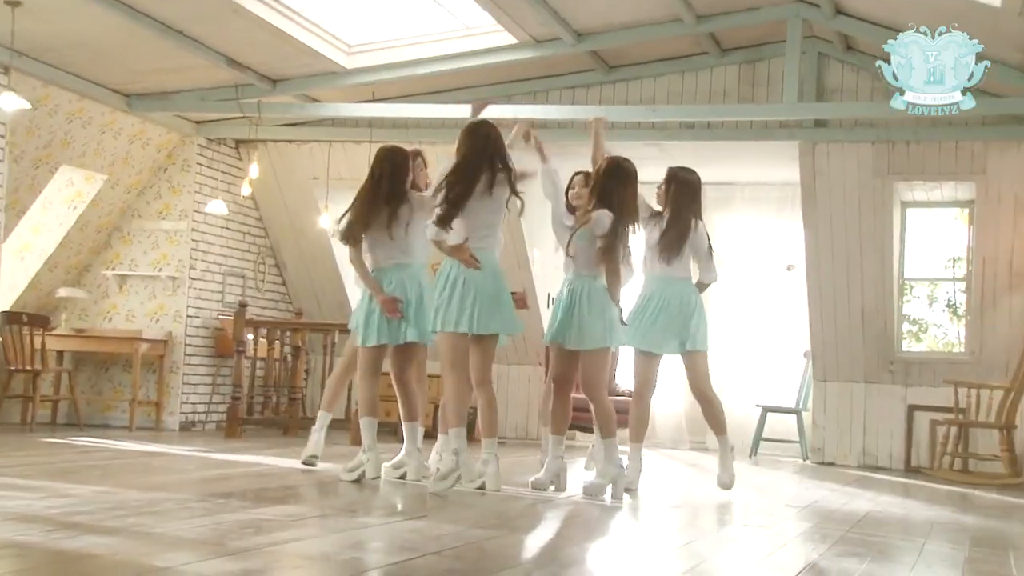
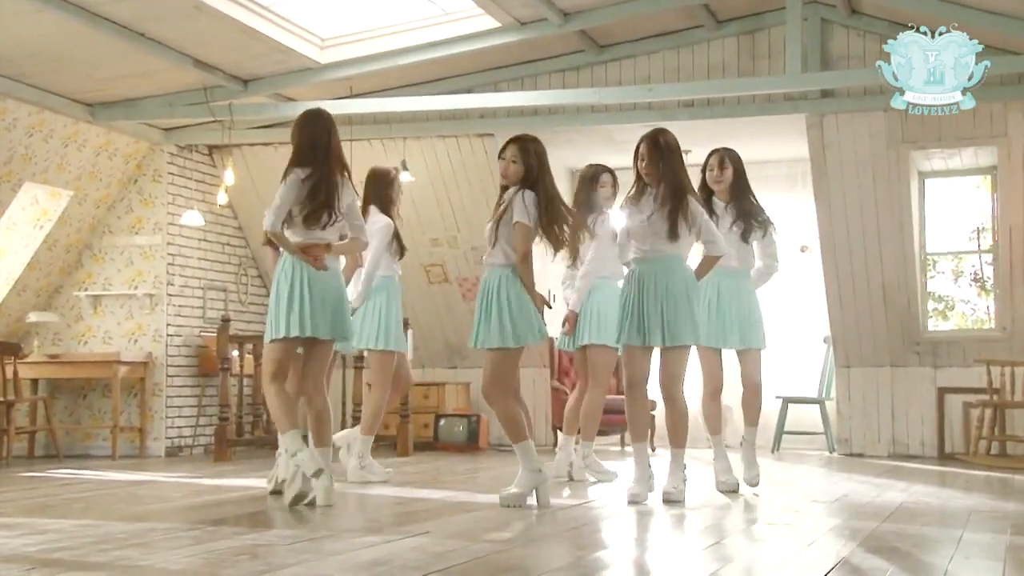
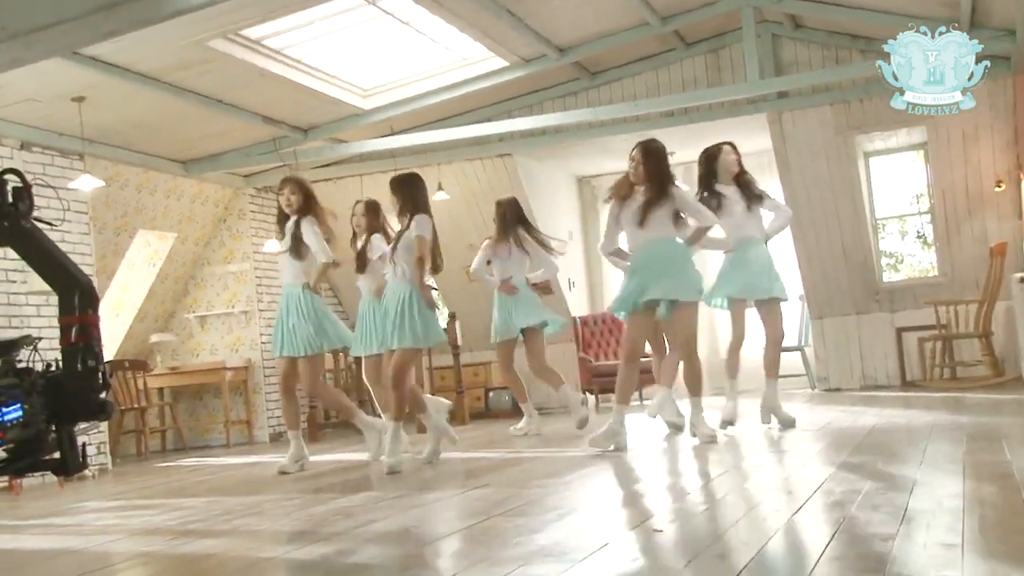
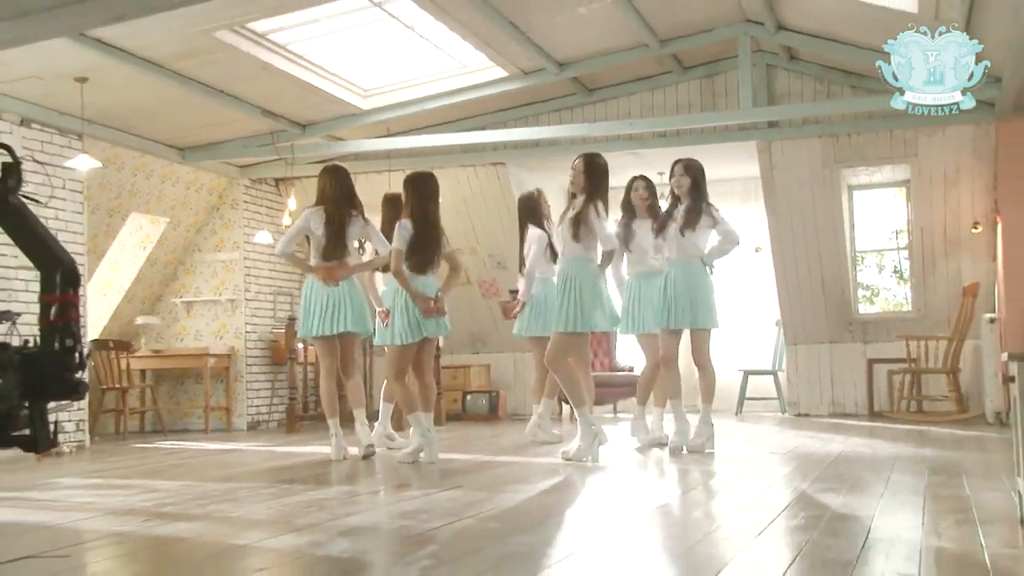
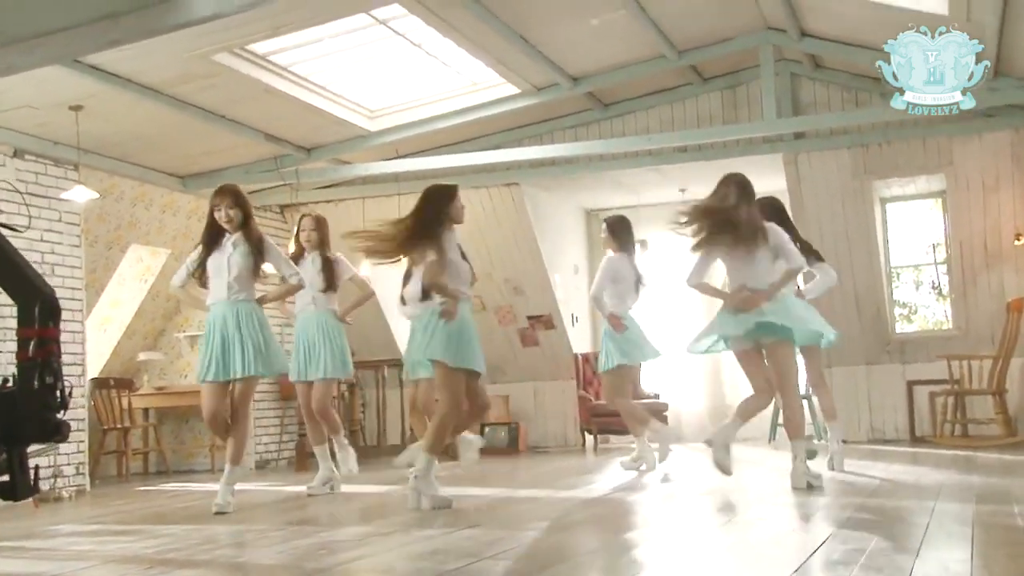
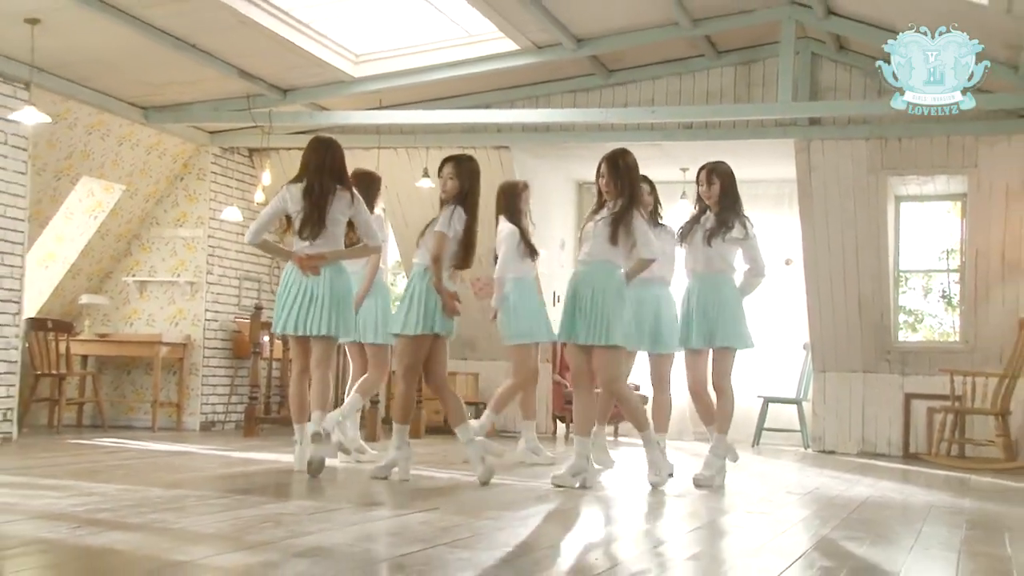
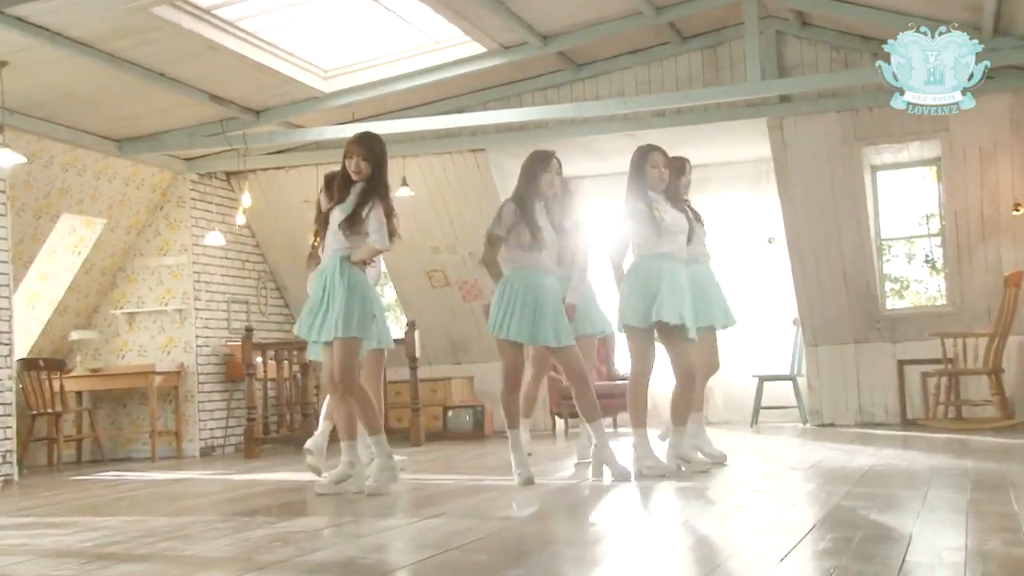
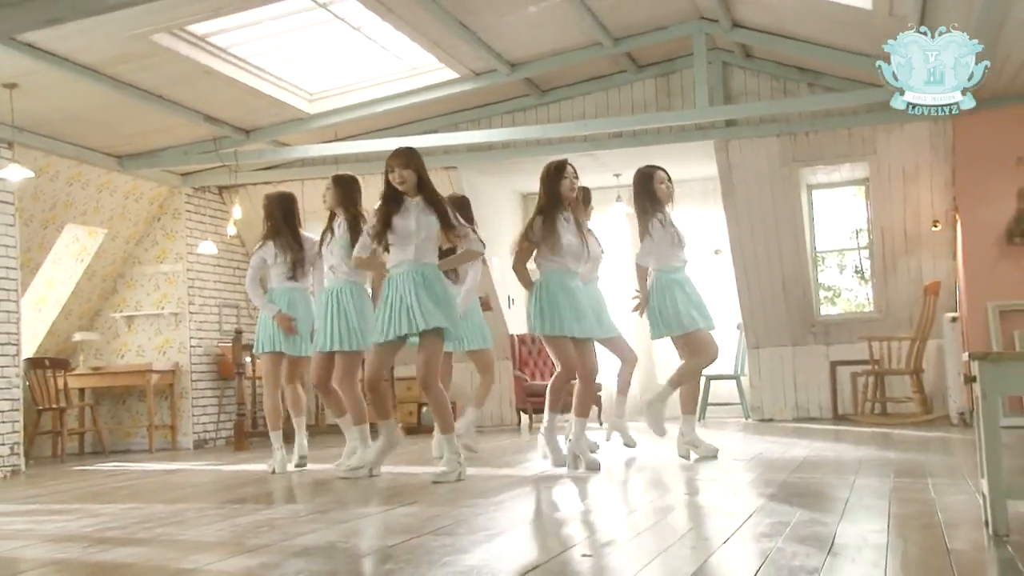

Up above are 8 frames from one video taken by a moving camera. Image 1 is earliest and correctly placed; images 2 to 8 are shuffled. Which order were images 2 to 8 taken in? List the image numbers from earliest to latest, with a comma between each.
8, 7, 2, 6, 4, 3, 5
